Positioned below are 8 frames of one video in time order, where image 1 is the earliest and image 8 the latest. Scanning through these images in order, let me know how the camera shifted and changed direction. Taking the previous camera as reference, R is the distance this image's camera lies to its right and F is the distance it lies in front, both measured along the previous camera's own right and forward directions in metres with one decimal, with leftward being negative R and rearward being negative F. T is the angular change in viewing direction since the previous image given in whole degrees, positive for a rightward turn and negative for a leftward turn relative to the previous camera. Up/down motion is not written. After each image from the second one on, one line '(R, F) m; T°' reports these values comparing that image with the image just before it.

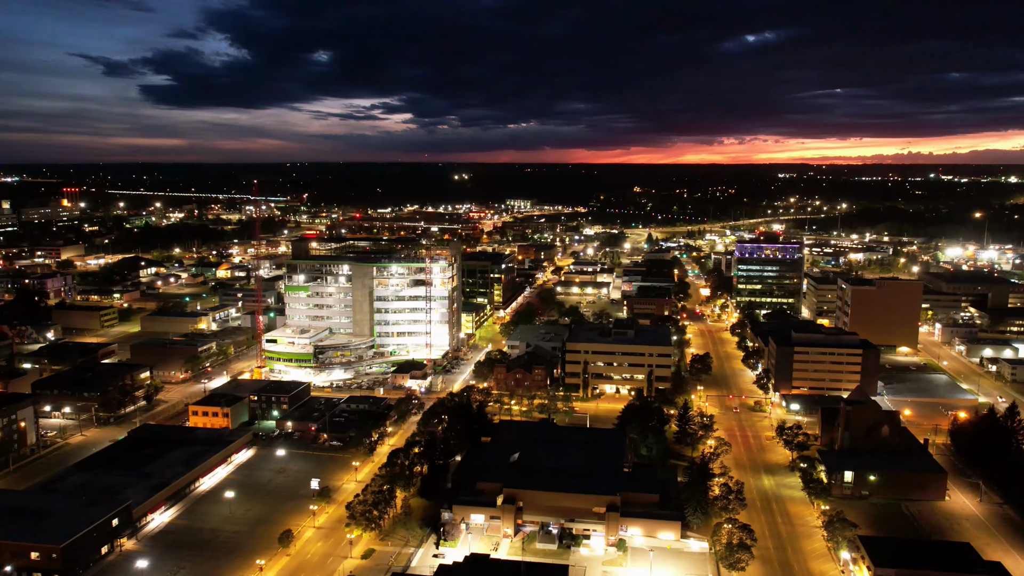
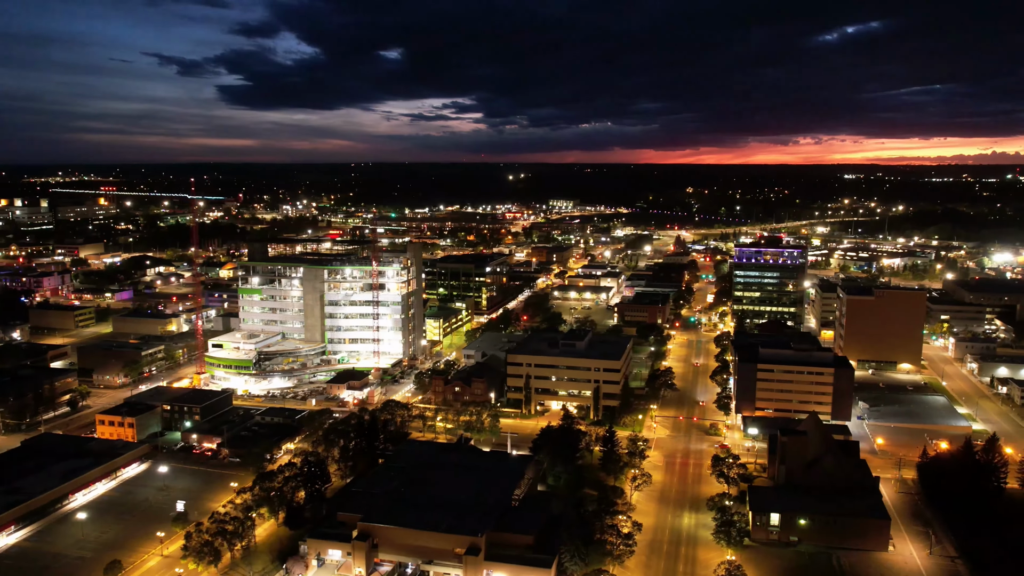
(+4.4, +3.1) m; -5°
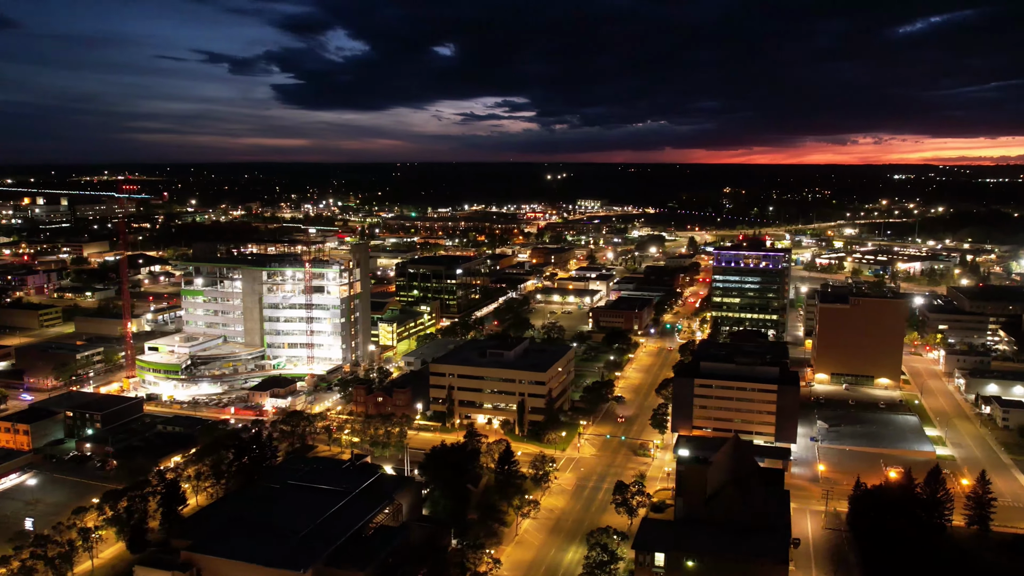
(+3.8, +2.4) m; -4°
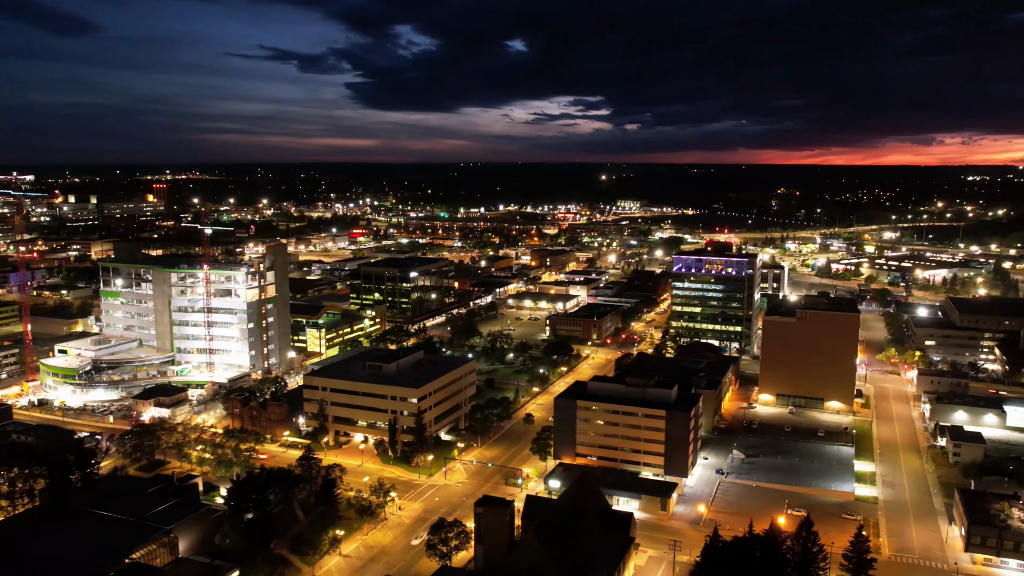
(+5.0, +3.1) m; -5°
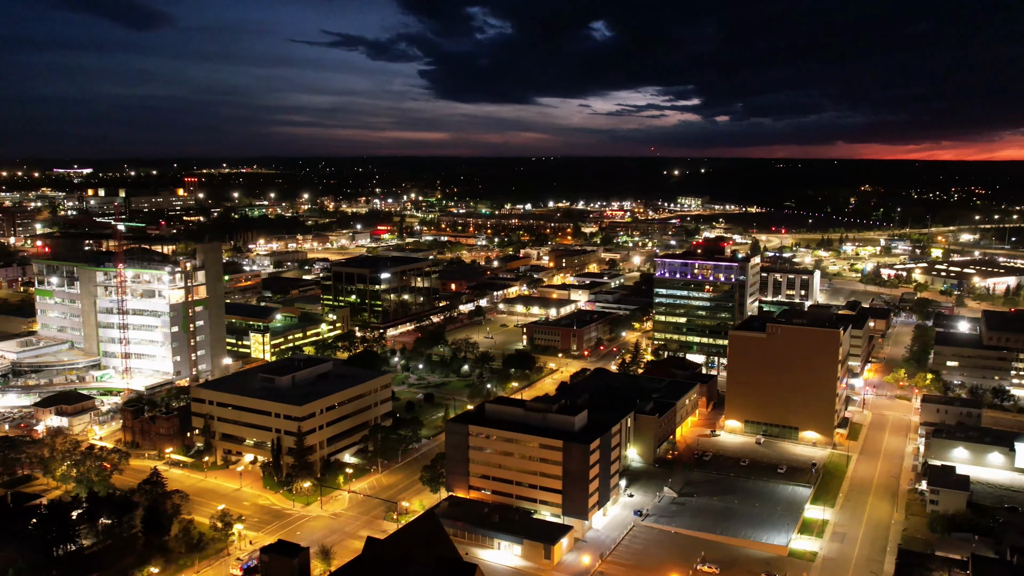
(+4.2, +2.9) m; -7°
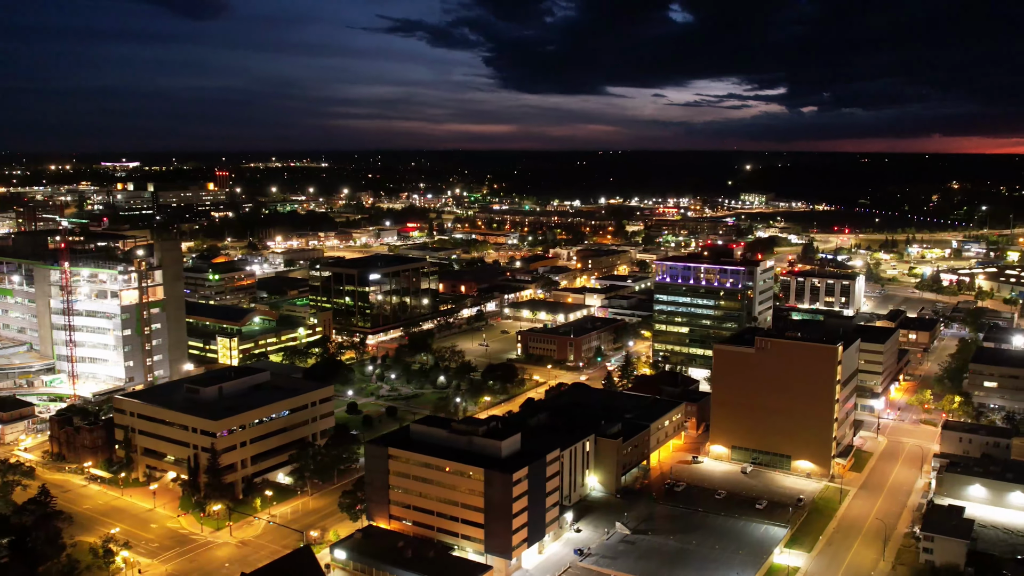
(+2.8, +2.1) m; -6°
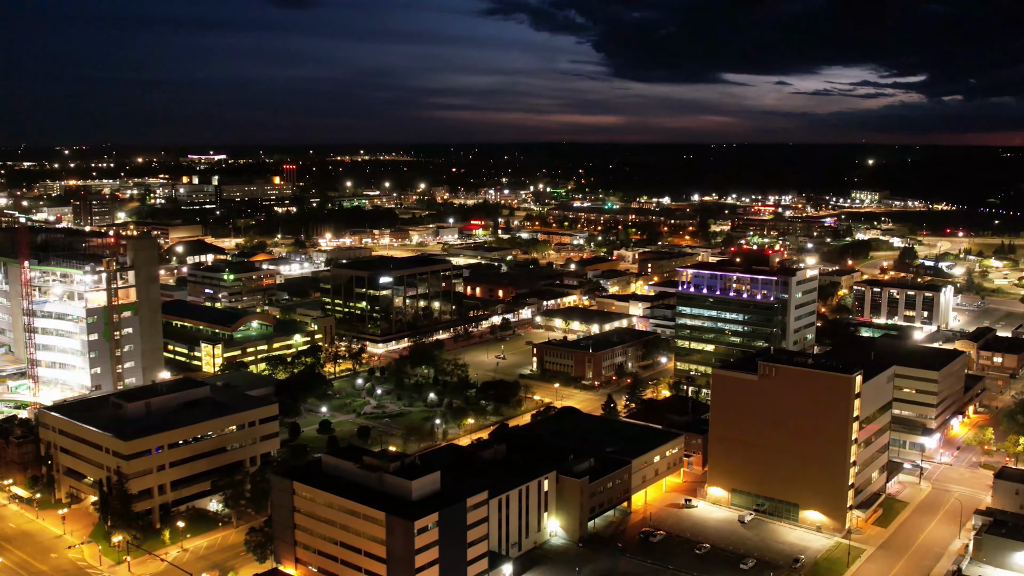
(+3.1, +2.6) m; -8°
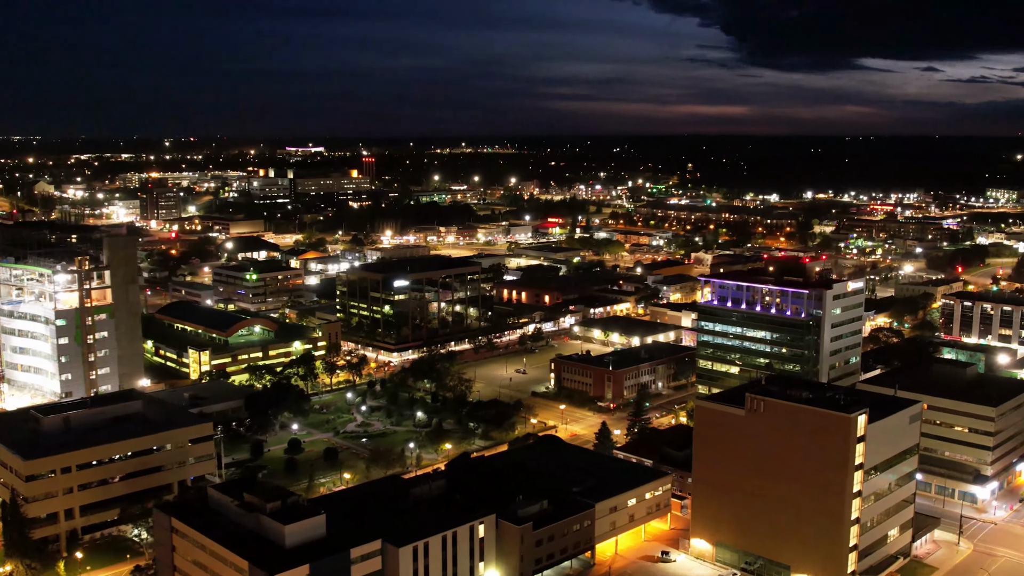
(+3.1, +2.5) m; -9°
